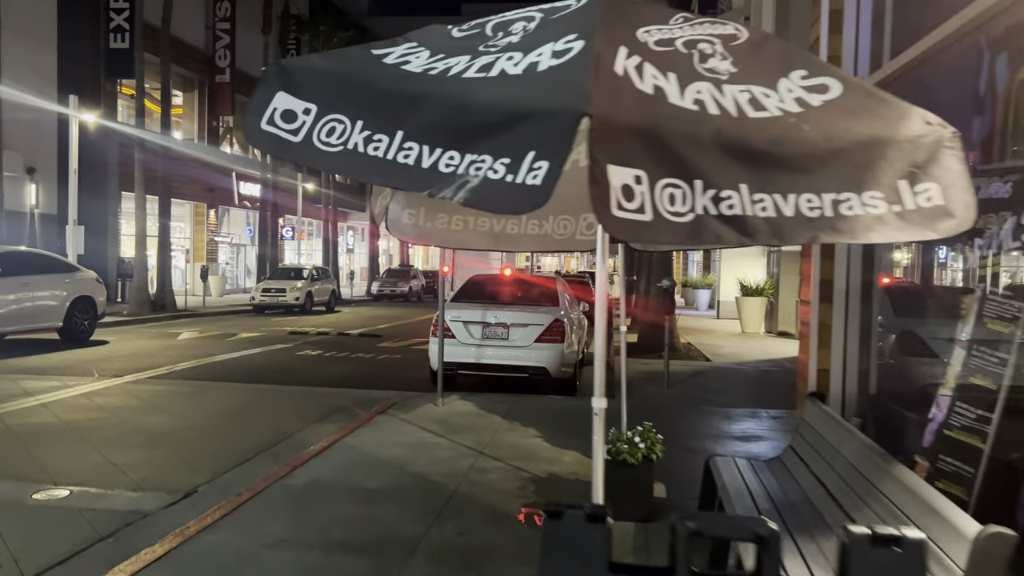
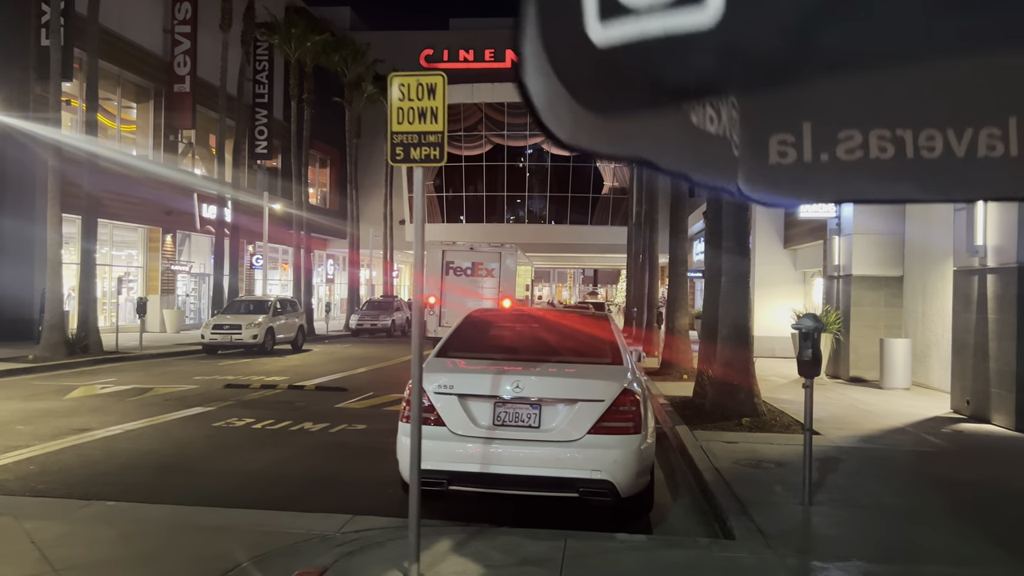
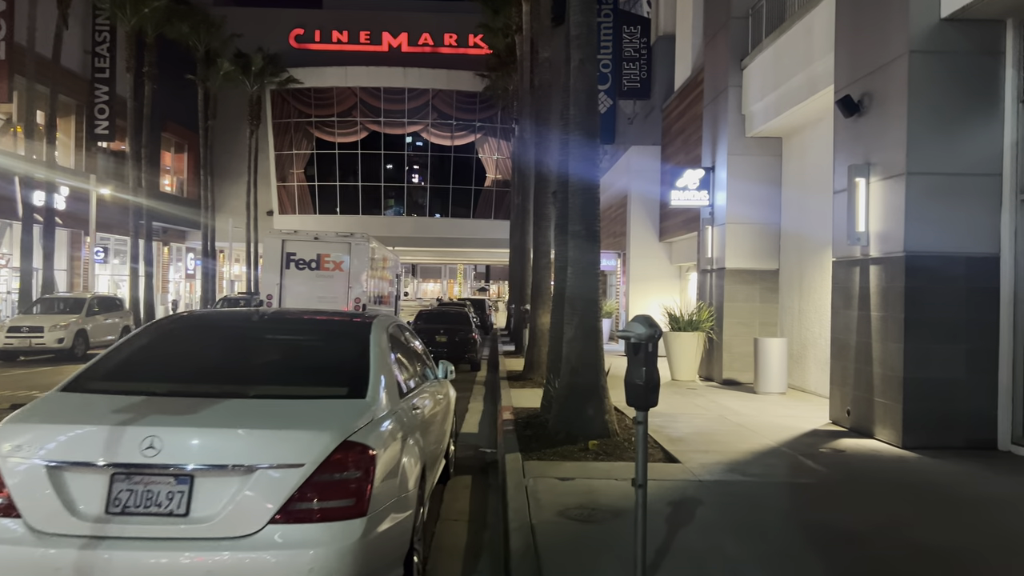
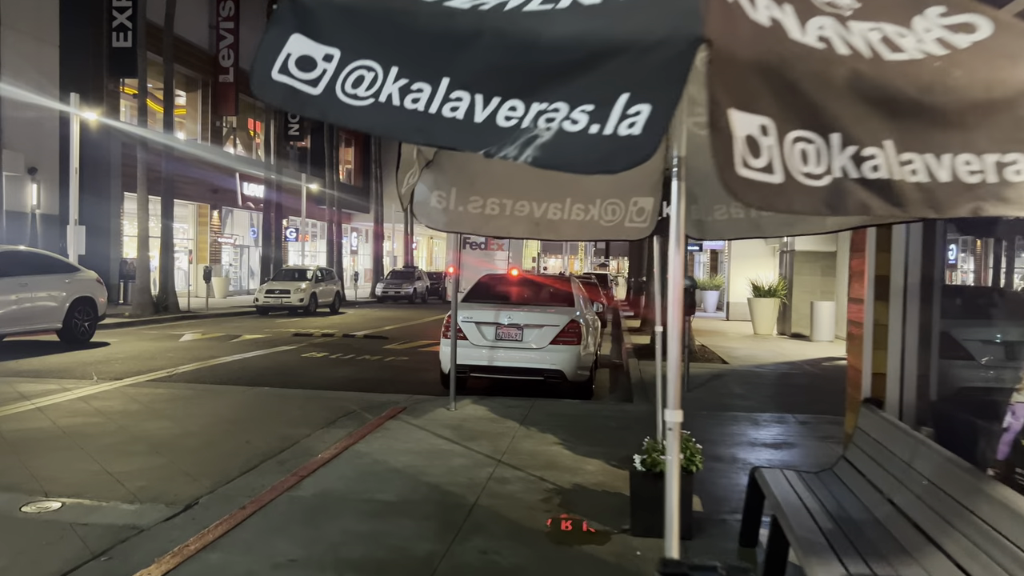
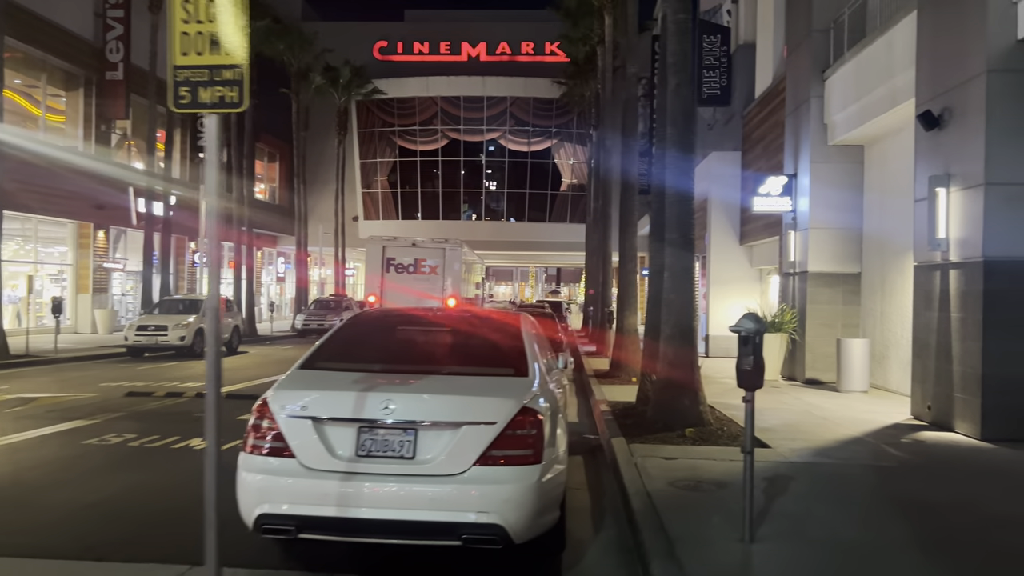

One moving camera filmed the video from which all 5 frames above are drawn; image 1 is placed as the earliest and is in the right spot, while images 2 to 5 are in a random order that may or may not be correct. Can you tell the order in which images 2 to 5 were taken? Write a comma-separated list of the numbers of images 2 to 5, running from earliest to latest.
4, 2, 5, 3
